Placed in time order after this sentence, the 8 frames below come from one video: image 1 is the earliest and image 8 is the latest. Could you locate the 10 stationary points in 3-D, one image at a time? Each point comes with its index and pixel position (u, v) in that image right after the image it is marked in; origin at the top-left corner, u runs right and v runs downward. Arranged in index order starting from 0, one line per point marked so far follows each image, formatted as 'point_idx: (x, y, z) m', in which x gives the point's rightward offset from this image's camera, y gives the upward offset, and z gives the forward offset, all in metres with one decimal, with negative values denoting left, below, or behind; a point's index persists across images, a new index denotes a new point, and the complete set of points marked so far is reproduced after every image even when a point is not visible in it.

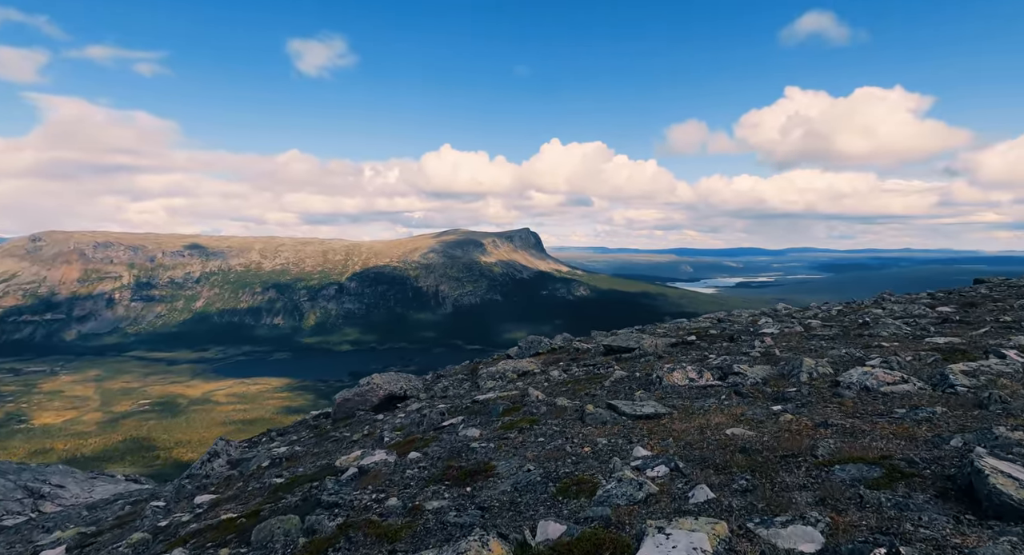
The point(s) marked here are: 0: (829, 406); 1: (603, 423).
0: (+7.7, -3.2, +13.5) m
1: (+2.5, -4.0, +15.5) m
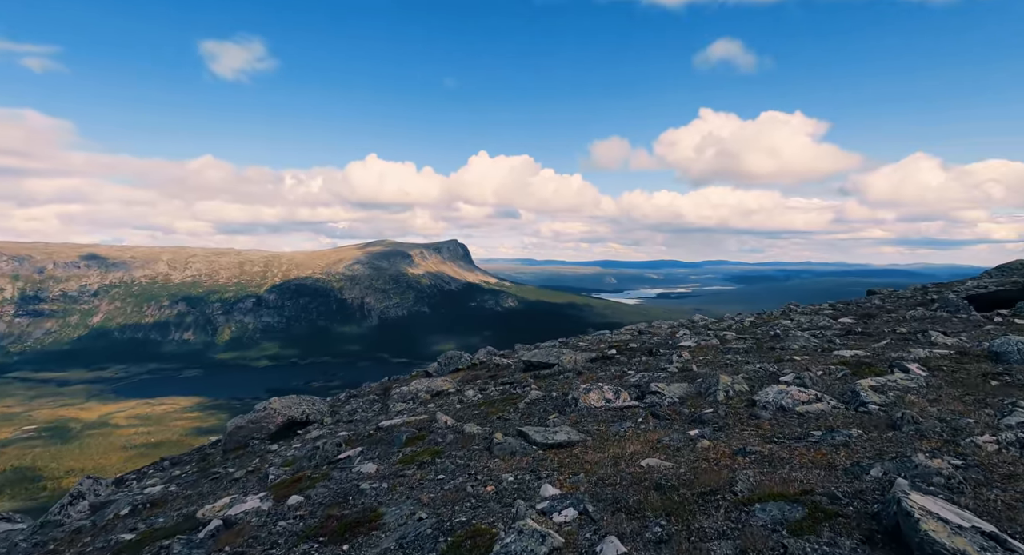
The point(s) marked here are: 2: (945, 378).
0: (+5.4, -3.5, +12.8) m
1: (0.0, -4.4, +14.0) m
2: (+12.2, -2.8, +15.6) m
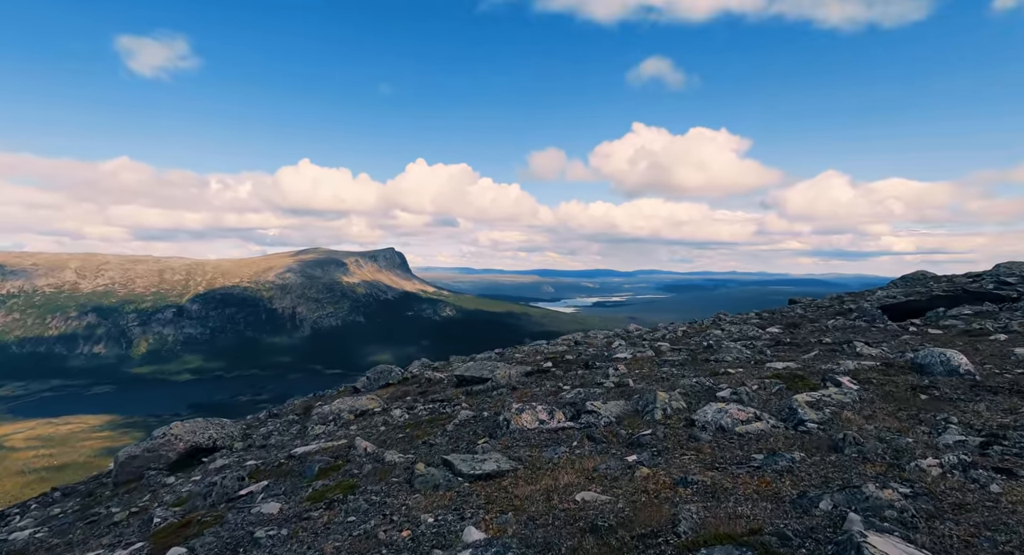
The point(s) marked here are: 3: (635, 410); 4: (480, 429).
0: (+3.7, -3.8, +11.9) m
1: (-1.8, -4.7, +12.6) m
2: (+10.2, -3.2, +15.6) m
3: (+3.7, -4.0, +16.7) m
4: (-1.0, -4.7, +17.3) m
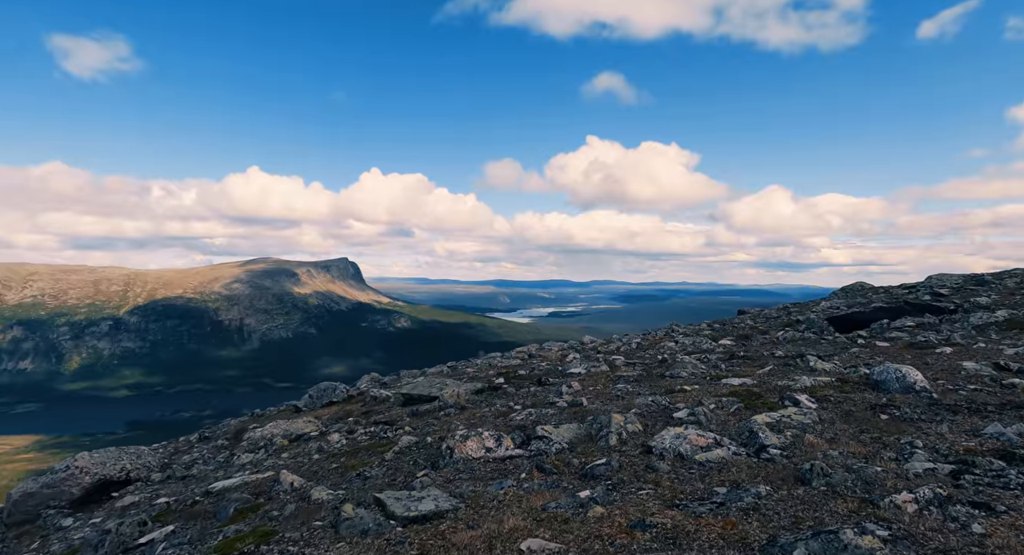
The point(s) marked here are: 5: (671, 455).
0: (+2.5, -4.2, +10.8) m
1: (-3.0, -5.1, +11.0) m
2: (+8.7, -3.6, +15.0) m
3: (+2.2, -4.4, +15.6) m
4: (-2.6, -5.1, +15.8) m
5: (+3.6, -4.0, +12.5) m
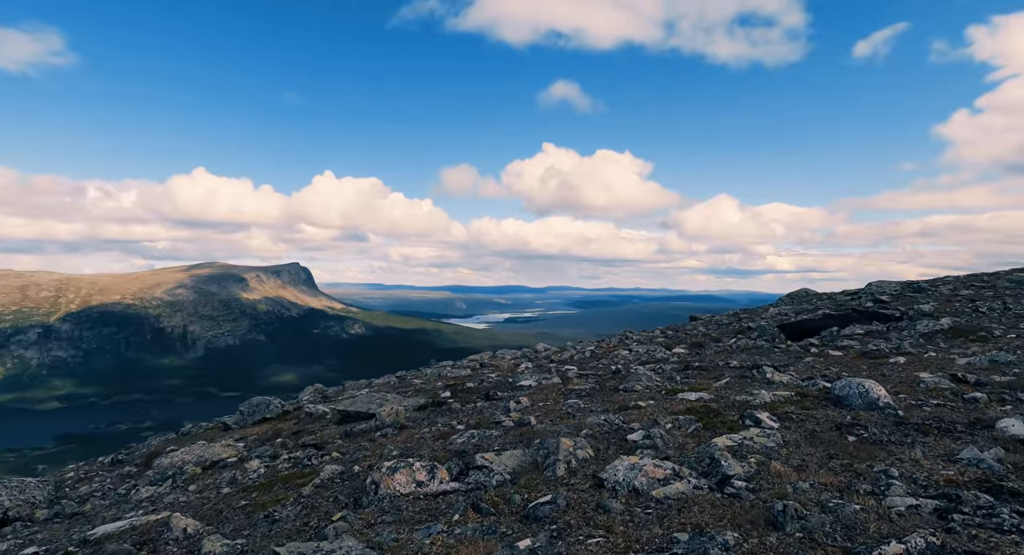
0: (+1.3, -4.3, +9.2) m
1: (-4.2, -5.2, +9.0) m
2: (+7.1, -3.8, +13.8) m
3: (+0.6, -4.6, +13.9) m
4: (-4.2, -5.3, +13.7) m
5: (+2.2, -4.2, +10.9) m
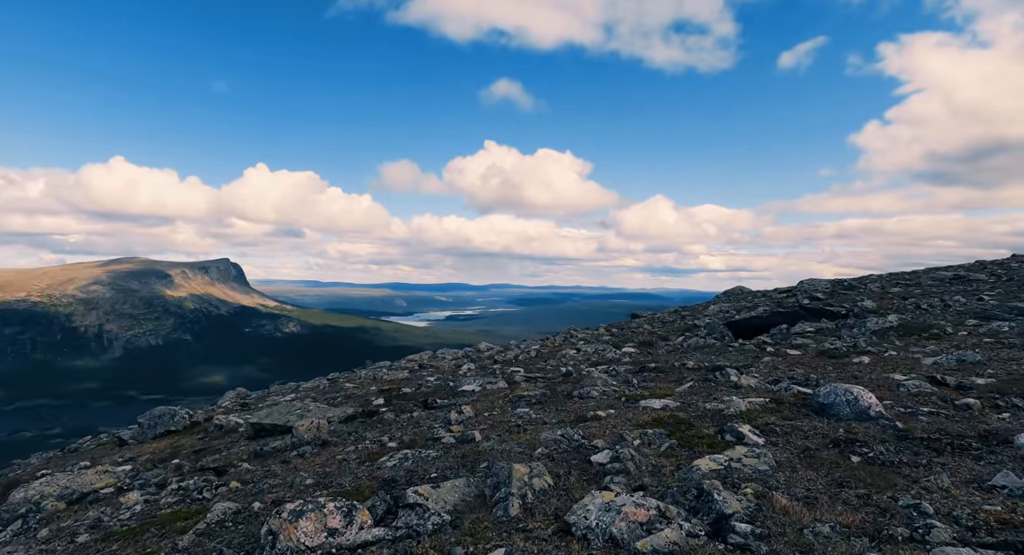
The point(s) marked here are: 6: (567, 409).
0: (+0.6, -4.1, +6.6) m
1: (-4.8, -5.0, +5.8) m
2: (+5.9, -3.6, +11.8) m
3: (-0.6, -4.4, +11.2) m
4: (-5.3, -5.1, +10.5) m
5: (+1.3, -4.0, +8.4) m
6: (+1.8, -4.3, +18.5) m
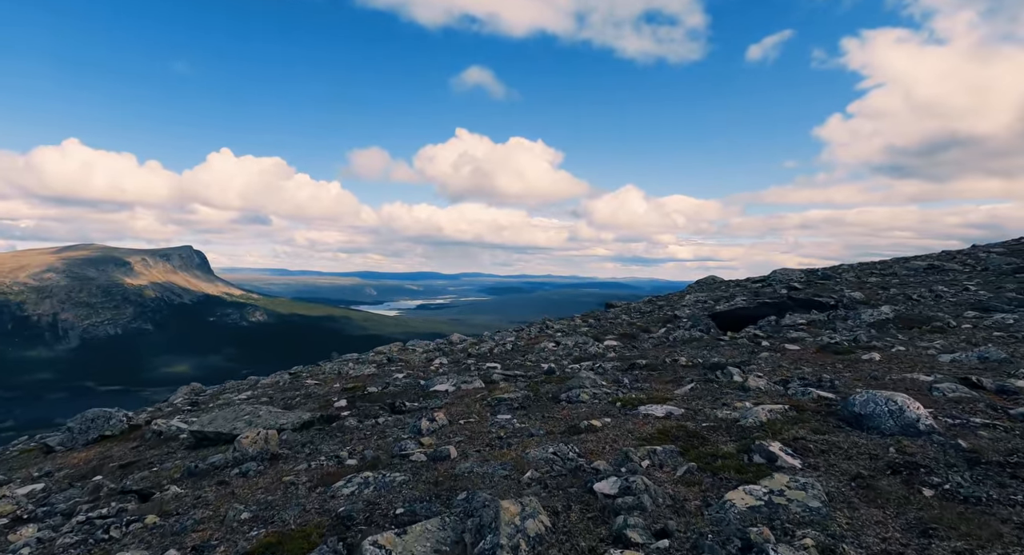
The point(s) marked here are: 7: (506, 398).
0: (+0.7, -4.0, +4.2) m
1: (-4.8, -4.9, +3.1) m
2: (+5.7, -3.4, +9.7) m
3: (-0.8, -4.2, +8.8) m
4: (-5.5, -4.9, +7.8) m
5: (+1.3, -3.9, +6.1) m
6: (+1.2, -4.0, +16.2) m
7: (-0.3, -4.3, +19.7) m
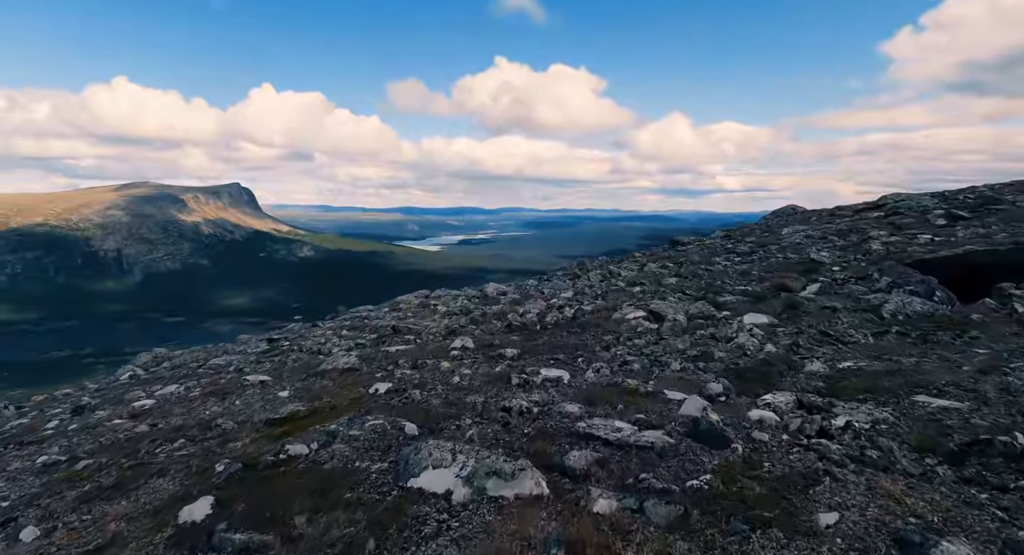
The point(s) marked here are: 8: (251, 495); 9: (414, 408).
0: (+1.0, -5.1, -10.9) m
1: (-4.5, -6.1, -11.5) m
2: (+6.4, -3.8, -6.0) m
3: (-0.2, -4.7, -6.3) m
4: (-4.9, -5.5, -6.8) m
5: (+1.7, -4.7, -9.2) m
6: (+2.4, -3.6, +0.9) m
7: (+1.1, -3.5, +4.5) m
8: (-4.9, -4.0, +10.4) m
9: (-2.6, -3.3, +14.5) m
